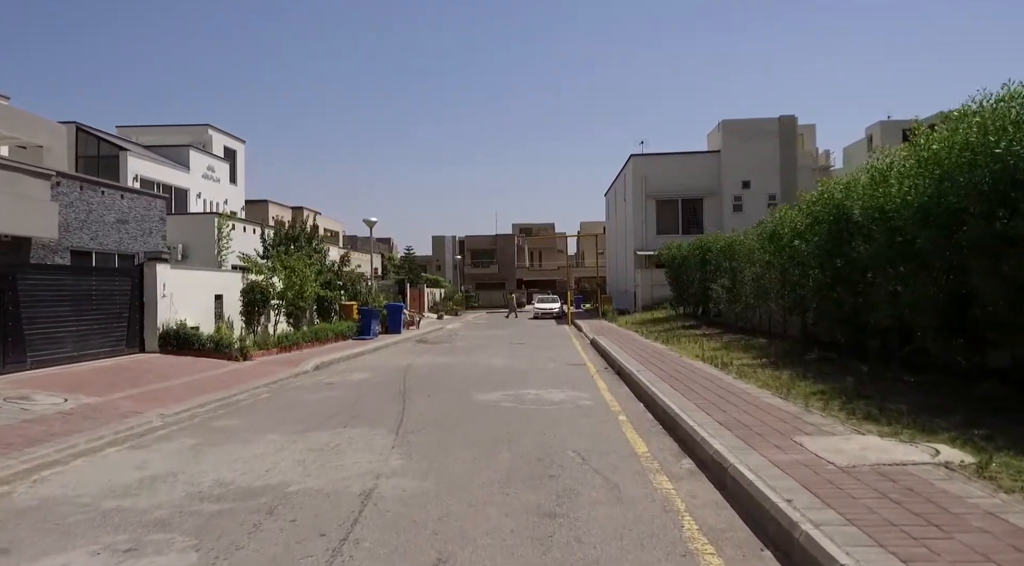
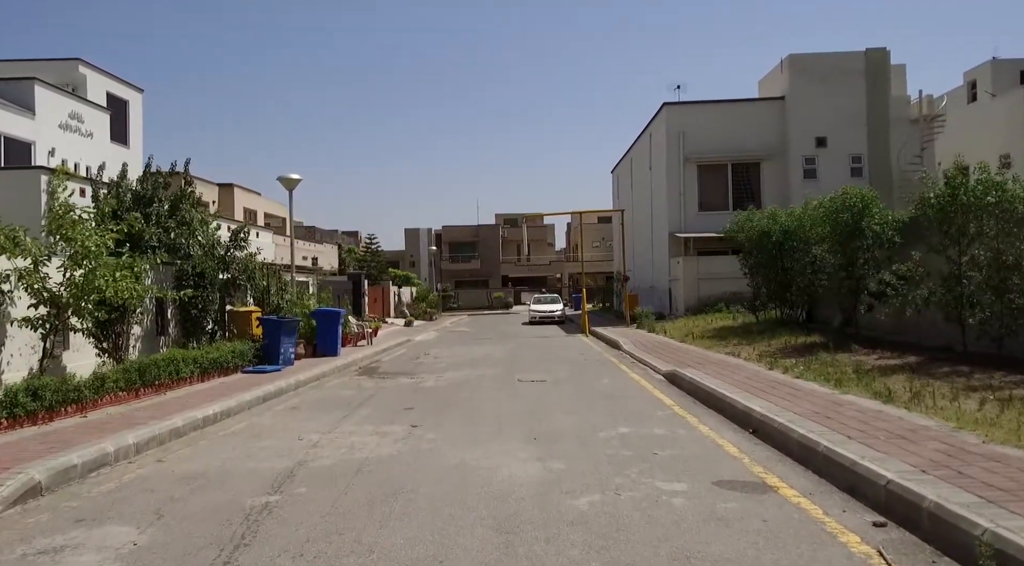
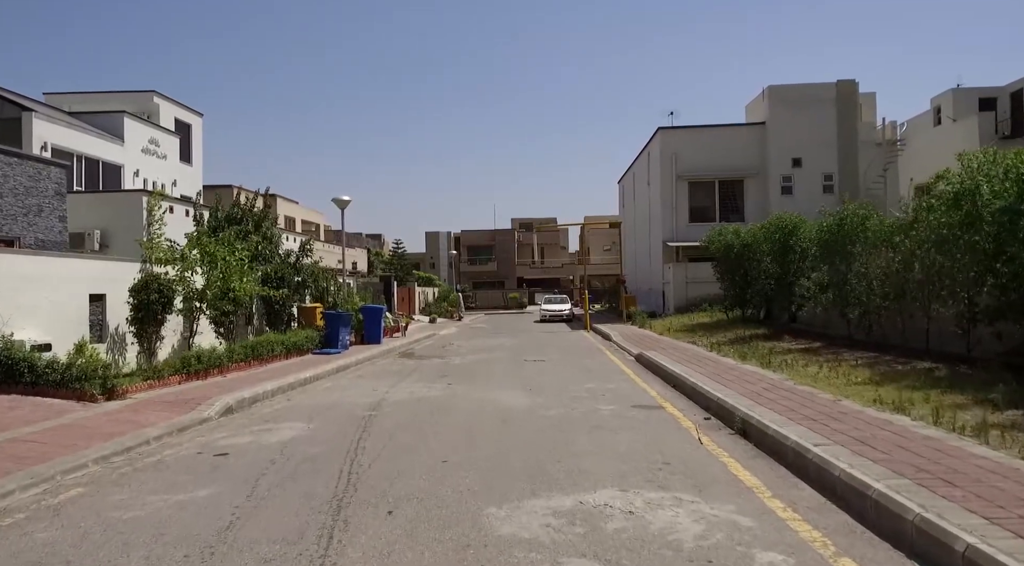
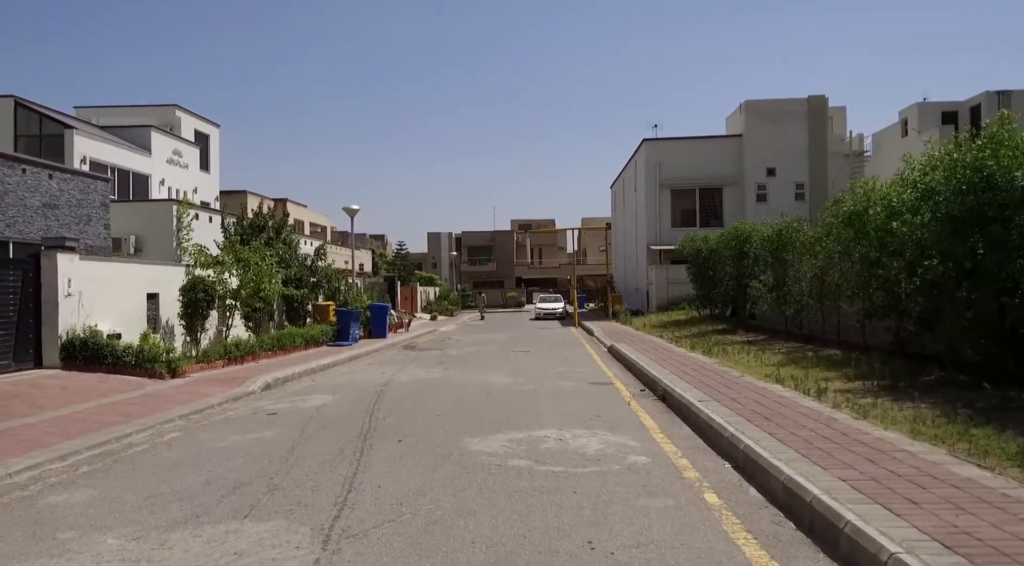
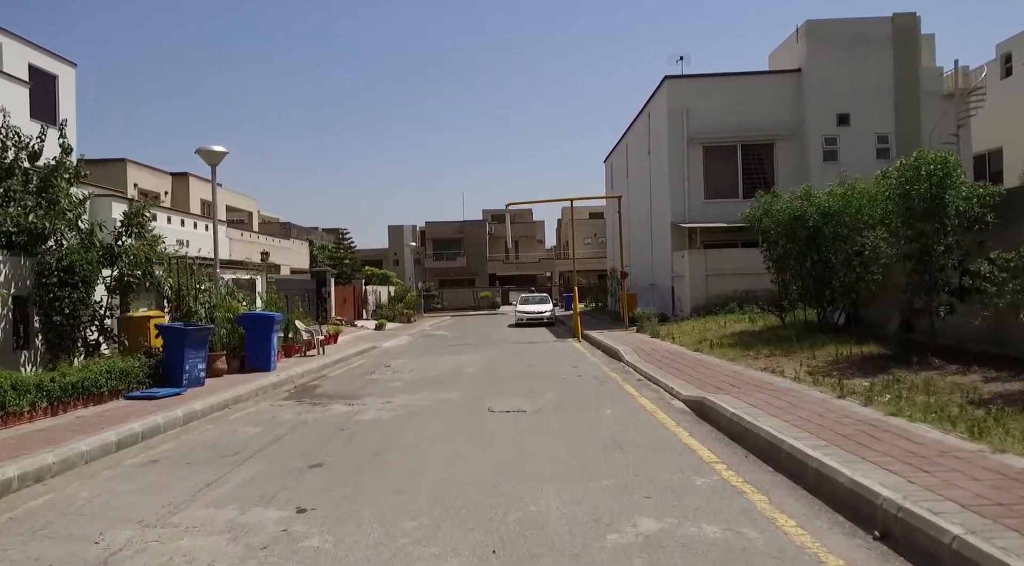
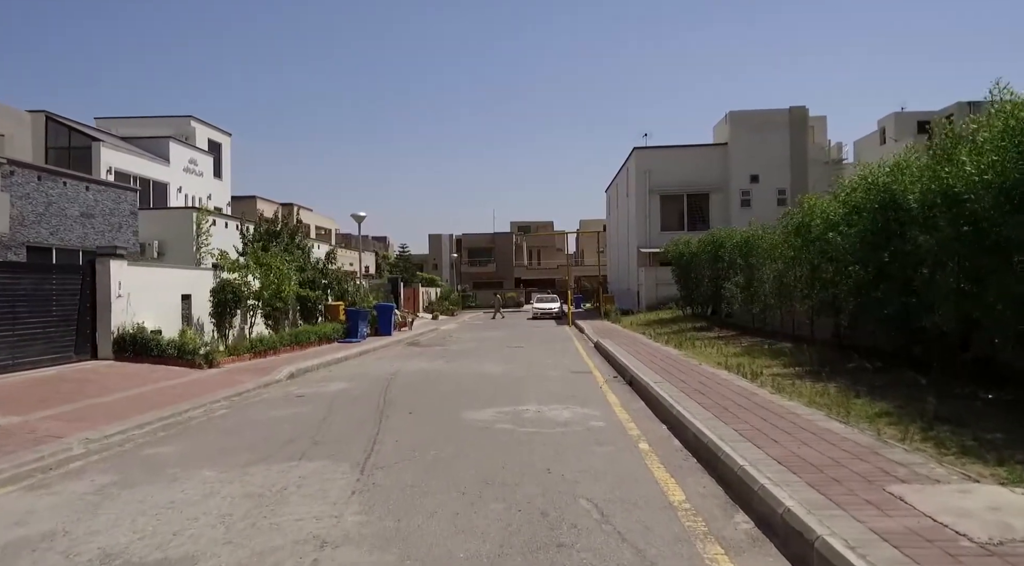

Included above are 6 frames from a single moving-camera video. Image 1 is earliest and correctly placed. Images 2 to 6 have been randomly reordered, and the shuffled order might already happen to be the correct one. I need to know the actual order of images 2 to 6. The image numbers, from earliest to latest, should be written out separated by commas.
6, 4, 3, 2, 5
